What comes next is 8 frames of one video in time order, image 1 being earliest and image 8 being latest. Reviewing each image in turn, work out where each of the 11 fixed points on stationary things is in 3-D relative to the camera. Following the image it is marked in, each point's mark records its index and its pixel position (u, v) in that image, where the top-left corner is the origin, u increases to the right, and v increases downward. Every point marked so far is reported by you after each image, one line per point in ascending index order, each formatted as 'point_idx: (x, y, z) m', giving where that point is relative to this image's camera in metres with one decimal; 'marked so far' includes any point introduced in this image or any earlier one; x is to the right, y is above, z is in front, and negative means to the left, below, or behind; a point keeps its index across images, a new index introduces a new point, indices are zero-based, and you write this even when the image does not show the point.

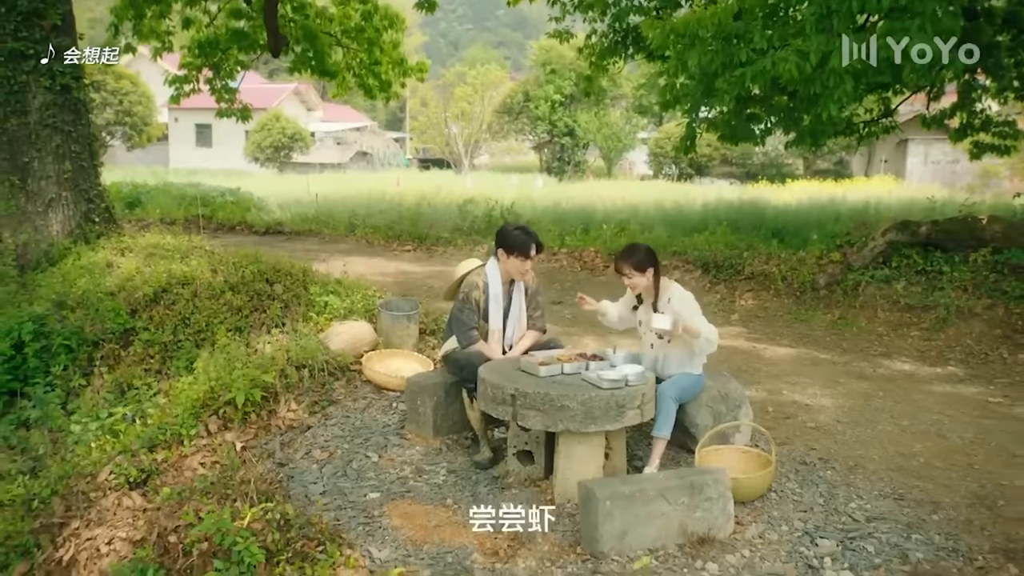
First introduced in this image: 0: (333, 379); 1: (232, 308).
0: (-1.2, -0.6, +5.6) m
1: (-2.3, -0.2, +6.6) m
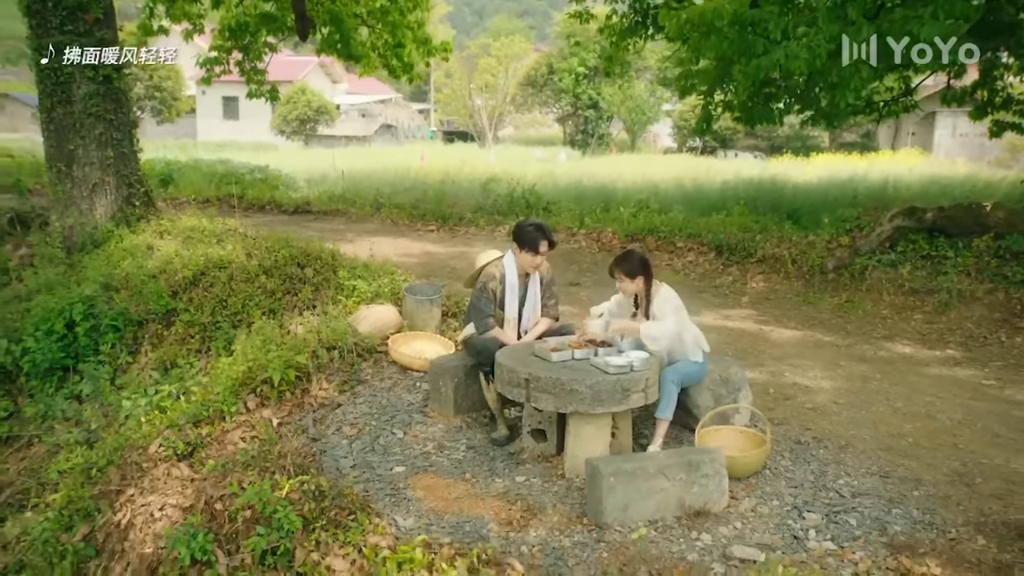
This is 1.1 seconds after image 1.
0: (-1.1, -0.5, +6.0) m
1: (-2.1, 0.0, +7.0) m
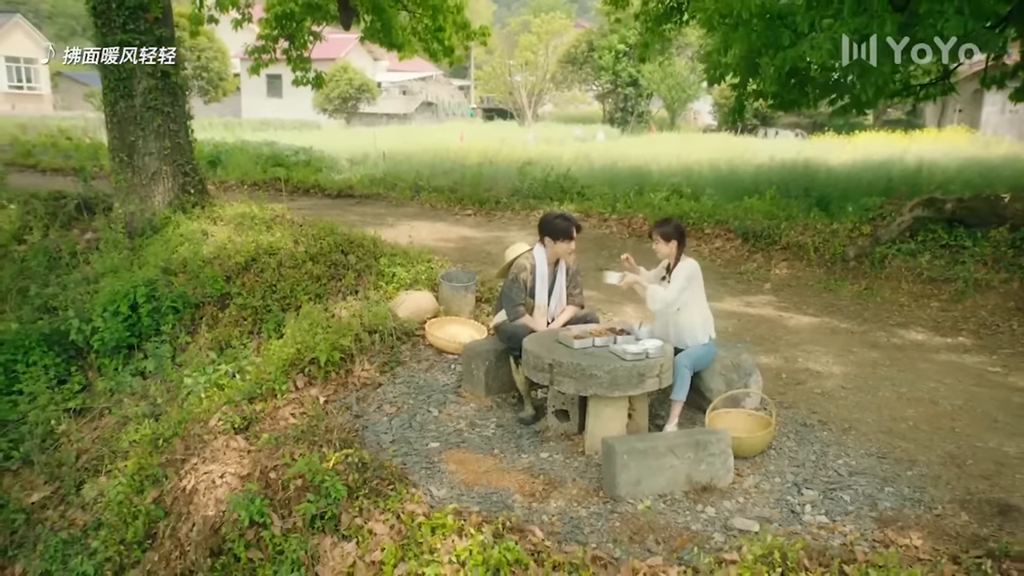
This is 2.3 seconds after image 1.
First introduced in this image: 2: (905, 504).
0: (-0.9, -0.4, +6.4) m
1: (-1.9, +0.1, +7.5) m
2: (+2.0, -1.1, +4.1) m
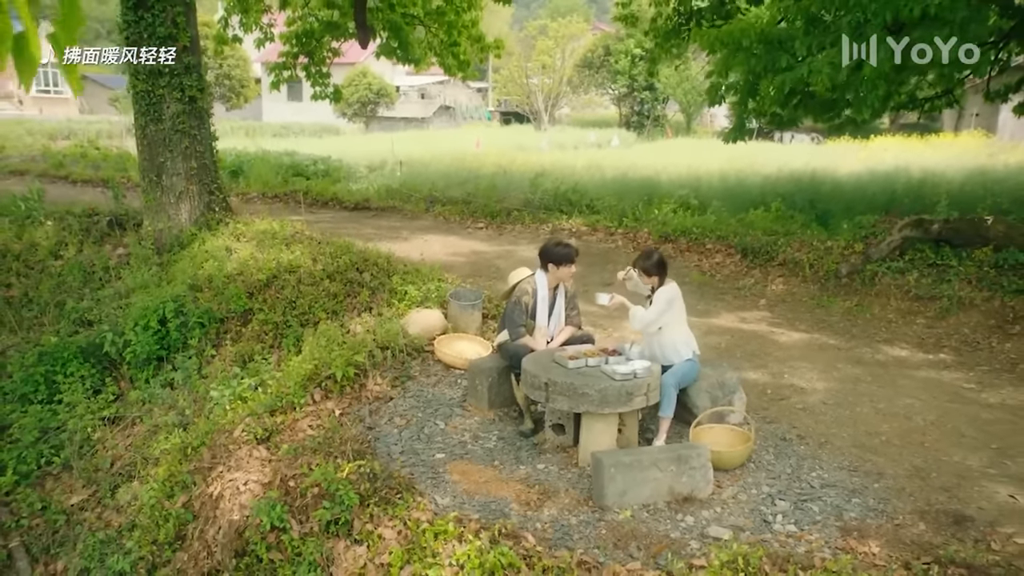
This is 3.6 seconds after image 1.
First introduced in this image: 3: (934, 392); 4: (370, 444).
0: (-0.9, -0.6, +6.9) m
1: (-1.8, -0.1, +8.0) m
2: (+2.0, -1.3, +4.5) m
3: (+3.1, -0.8, +6.0) m
4: (-1.0, -1.1, +5.6) m
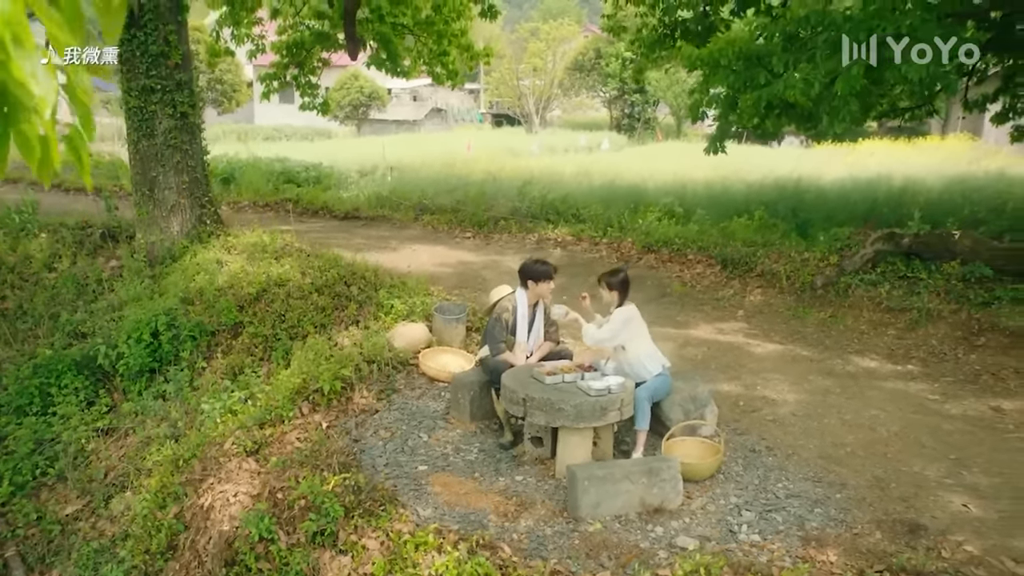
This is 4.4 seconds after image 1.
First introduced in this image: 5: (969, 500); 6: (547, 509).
0: (-1.0, -0.7, +7.1) m
1: (-2.0, -0.2, +8.2) m
2: (+1.8, -1.4, +4.7) m
3: (+3.0, -0.9, +6.2) m
4: (-1.1, -1.2, +5.8) m
5: (+2.7, -1.3, +4.9) m
6: (+0.2, -1.4, +5.1) m
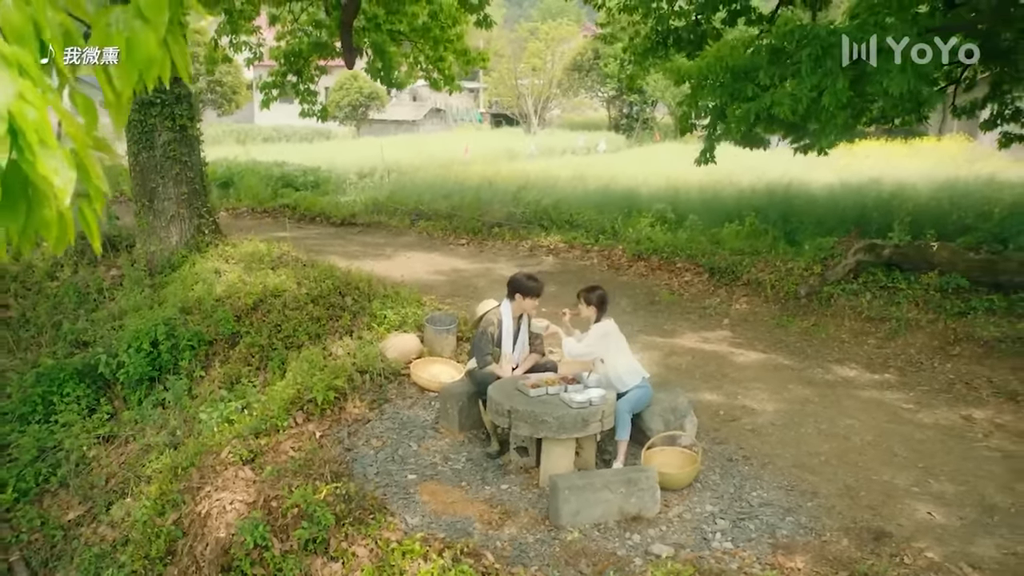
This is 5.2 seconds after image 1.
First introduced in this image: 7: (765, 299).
0: (-1.1, -0.8, +7.3) m
1: (-2.1, -0.3, +8.4) m
2: (+1.7, -1.5, +4.9) m
3: (+2.9, -1.0, +6.4) m
4: (-1.2, -1.3, +6.0) m
5: (+2.6, -1.4, +5.1) m
6: (+0.1, -1.5, +5.3) m
7: (+2.8, -0.1, +8.9) m
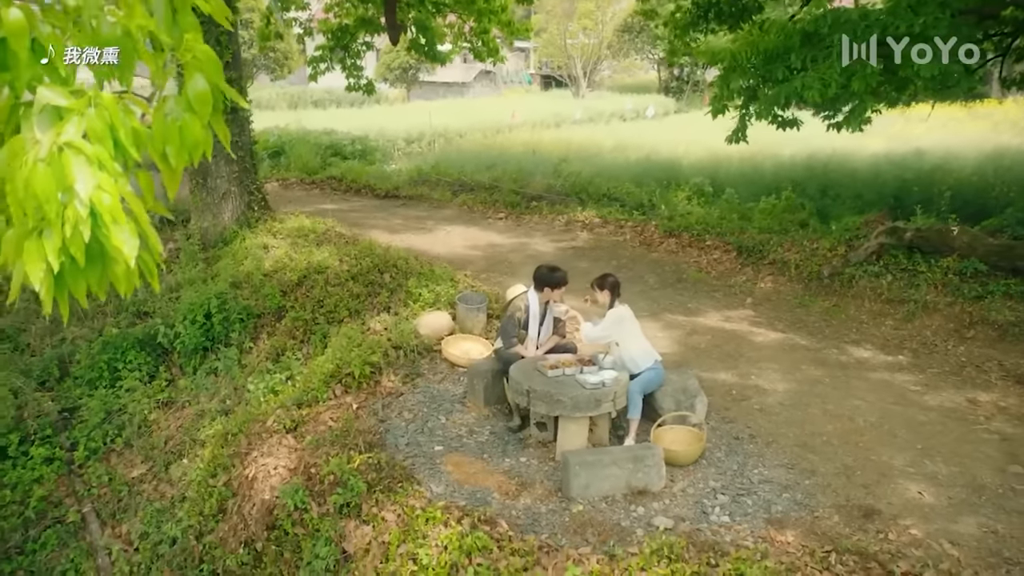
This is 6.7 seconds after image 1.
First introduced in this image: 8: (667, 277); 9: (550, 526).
0: (-0.9, -0.7, +7.7) m
1: (-1.7, -0.1, +8.9) m
2: (+1.8, -1.4, +5.3) m
3: (+3.1, -0.9, +6.7) m
4: (-1.1, -1.2, +6.6) m
5: (+2.7, -1.3, +5.3) m
6: (+0.2, -1.4, +5.7) m
7: (+3.1, +0.1, +9.1) m
8: (+1.9, +0.1, +9.7) m
9: (+0.2, -1.6, +5.3) m
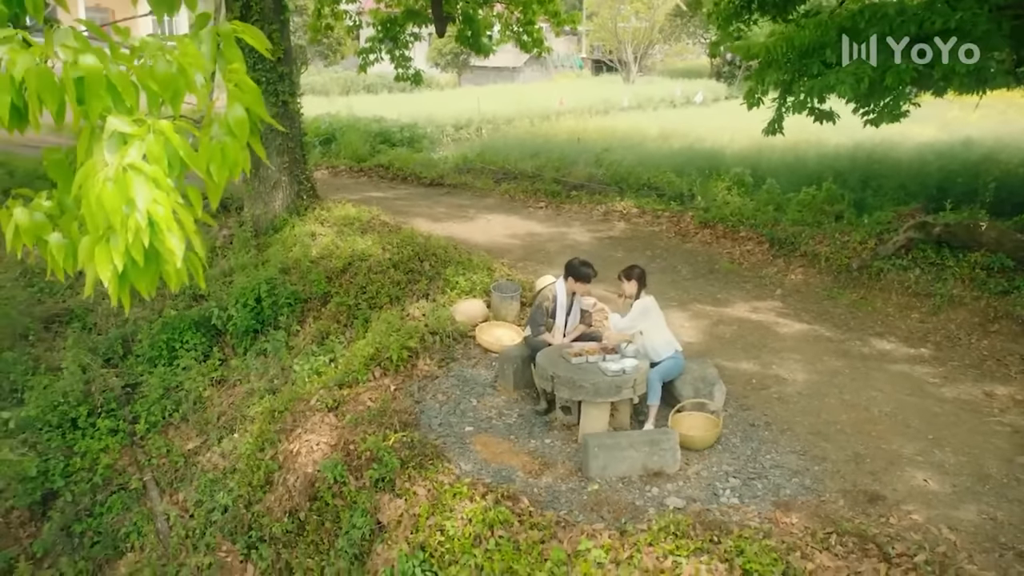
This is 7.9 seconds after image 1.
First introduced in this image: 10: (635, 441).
0: (-0.6, -0.5, +8.2) m
1: (-1.4, +0.1, +9.3) m
2: (+2.0, -1.4, +5.5) m
3: (+3.3, -0.8, +6.8) m
4: (-0.8, -1.1, +7.0) m
5: (+2.9, -1.3, +5.5) m
6: (+0.4, -1.4, +6.1) m
7: (+3.5, +0.2, +9.2) m
8: (+2.3, +0.3, +10.0) m
9: (+0.4, -1.5, +5.7) m
10: (+0.9, -1.1, +5.8) m
